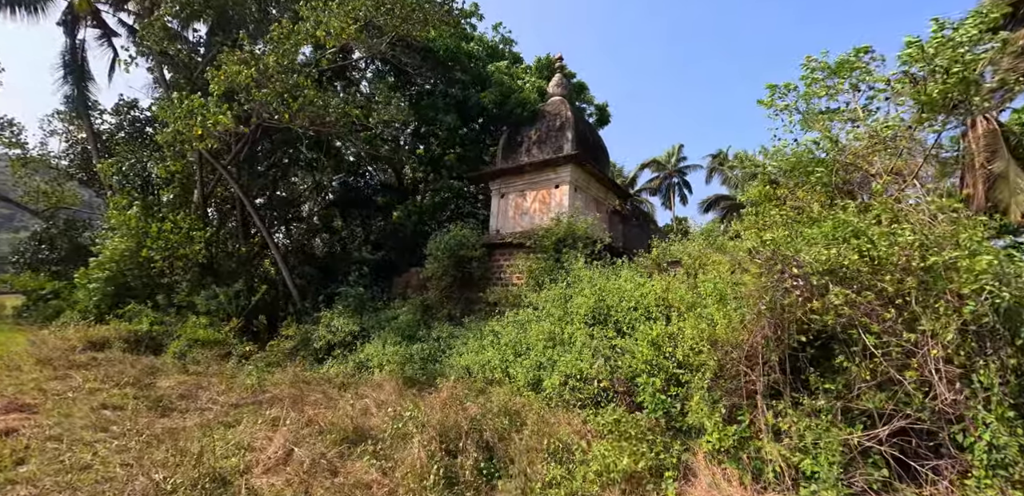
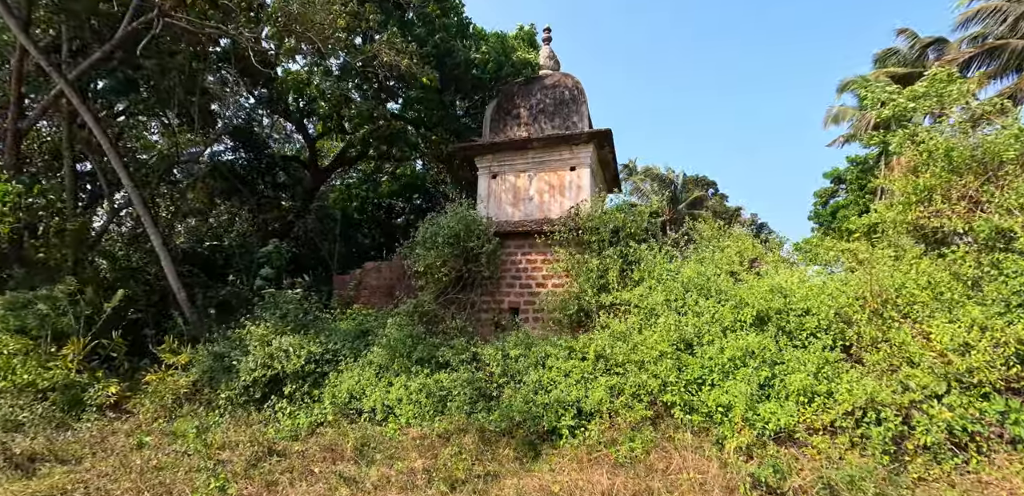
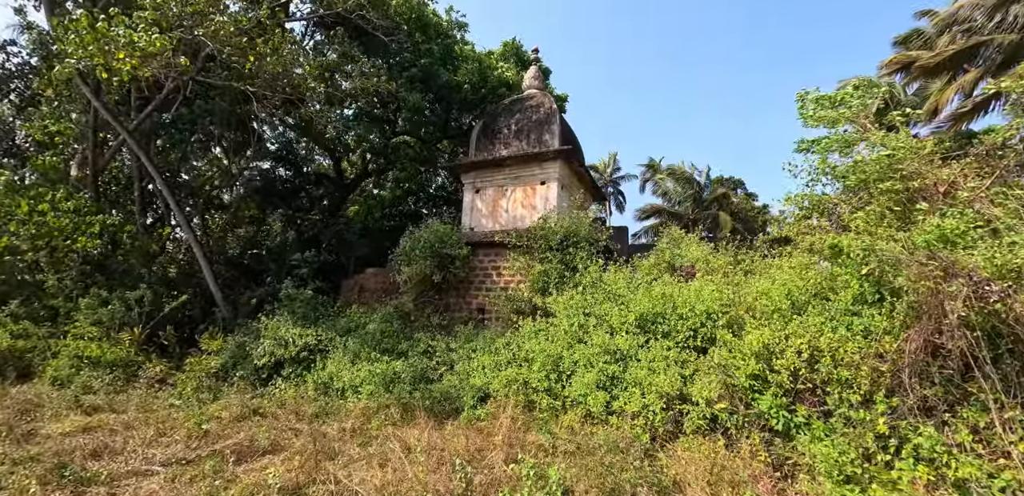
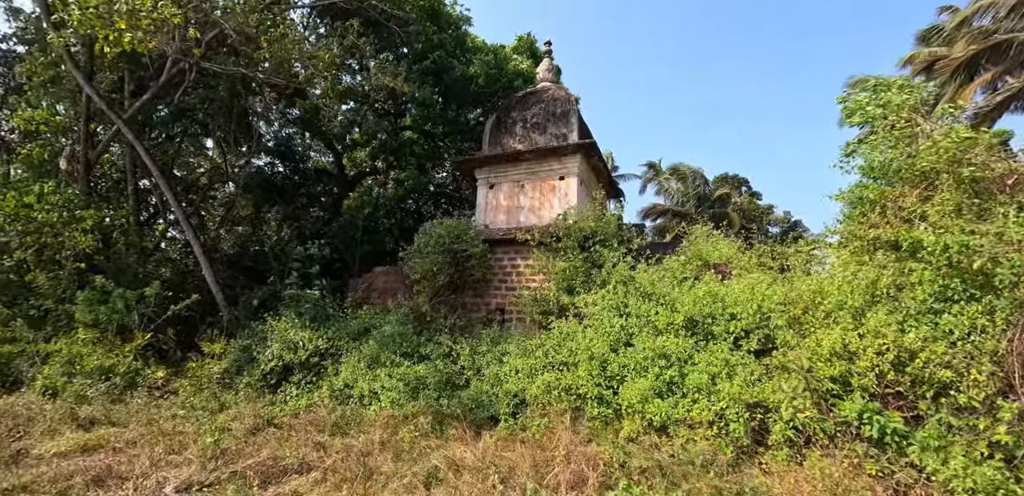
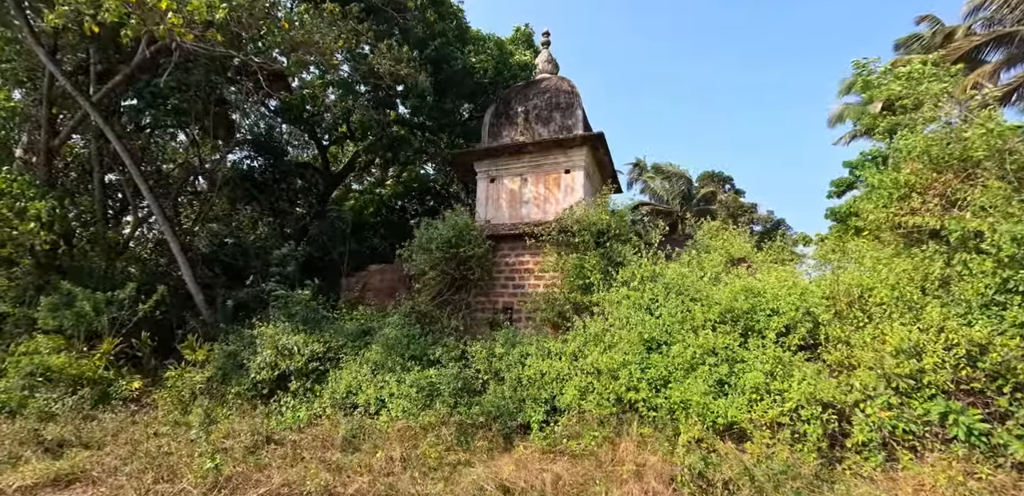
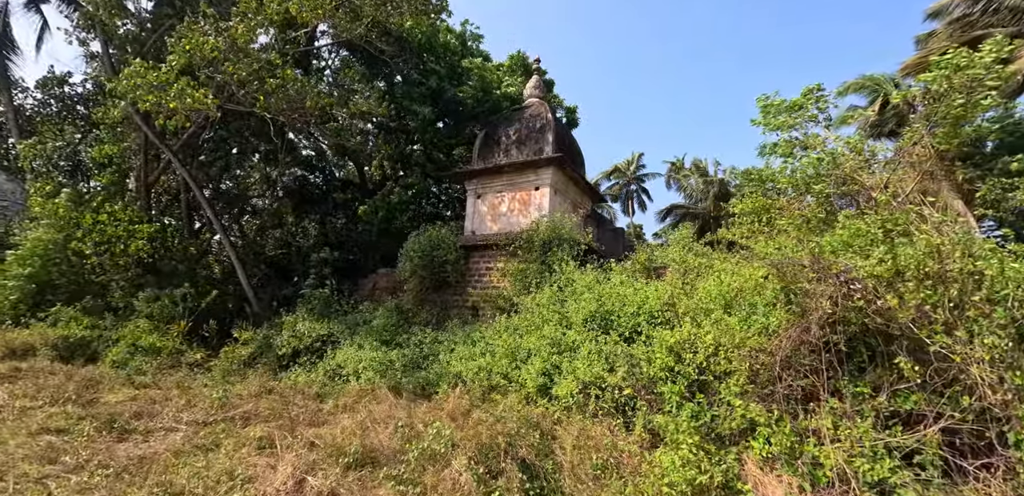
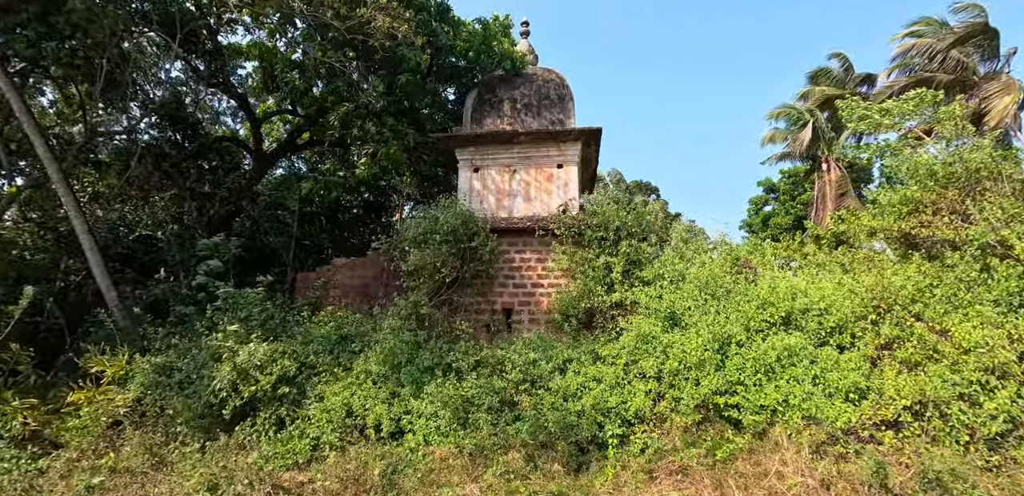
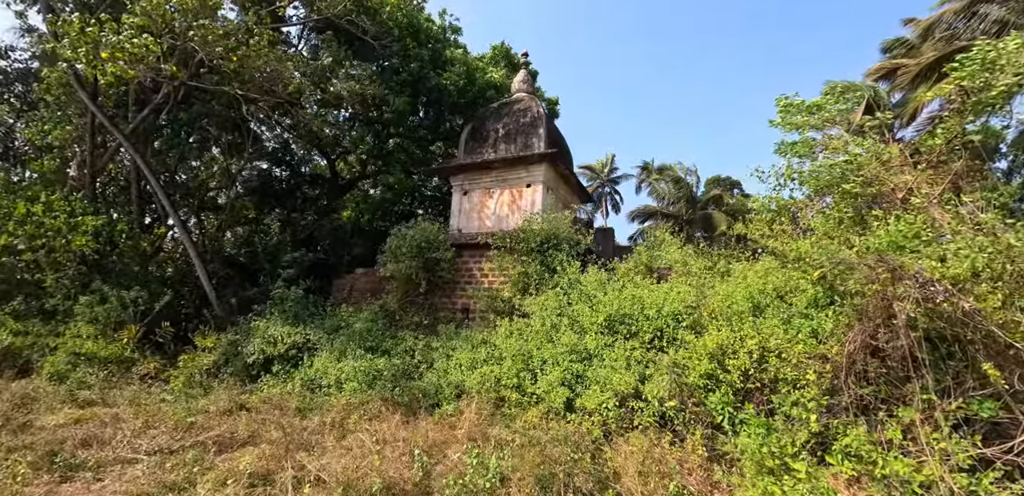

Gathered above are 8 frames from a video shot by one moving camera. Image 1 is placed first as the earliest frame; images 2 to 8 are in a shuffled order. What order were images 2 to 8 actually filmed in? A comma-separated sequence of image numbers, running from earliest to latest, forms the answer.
6, 8, 3, 4, 5, 2, 7
